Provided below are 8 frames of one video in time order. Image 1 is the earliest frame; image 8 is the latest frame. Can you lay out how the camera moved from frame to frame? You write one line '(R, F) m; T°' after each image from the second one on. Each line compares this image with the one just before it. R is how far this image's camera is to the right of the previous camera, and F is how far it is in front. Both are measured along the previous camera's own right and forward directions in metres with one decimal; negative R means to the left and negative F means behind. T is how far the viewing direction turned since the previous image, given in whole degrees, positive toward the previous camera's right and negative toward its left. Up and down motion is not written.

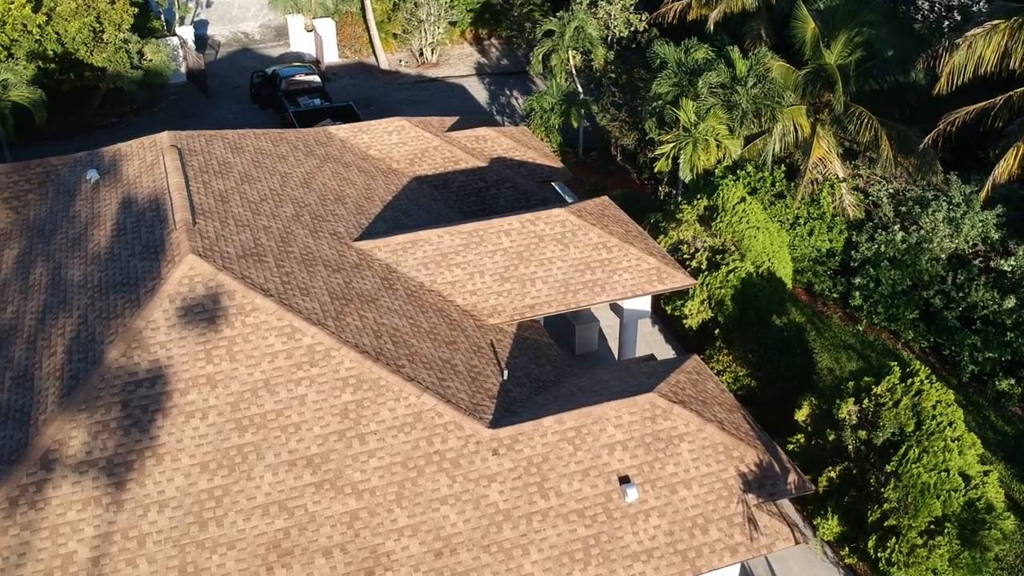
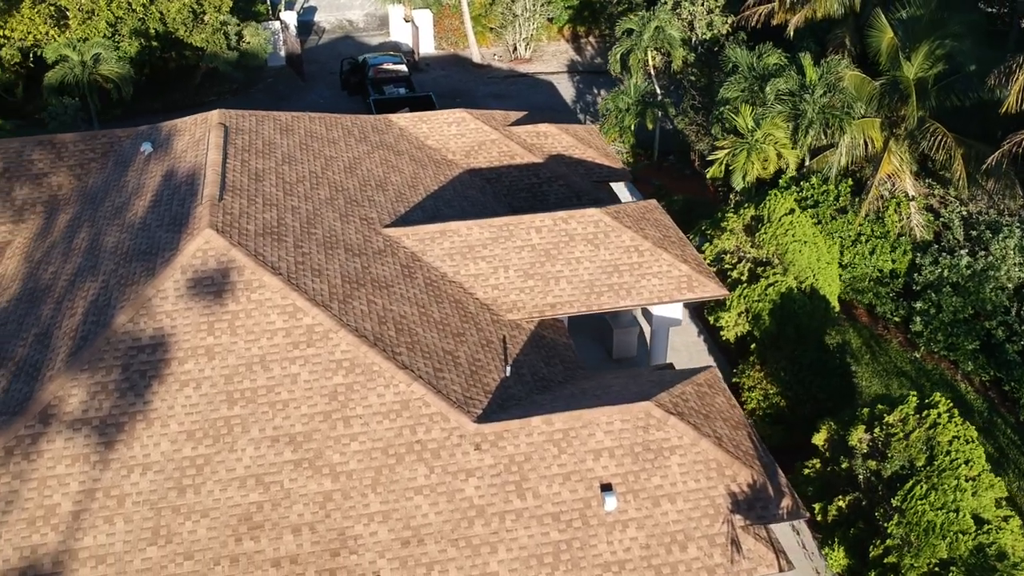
(+1.9, +0.3) m; -7°
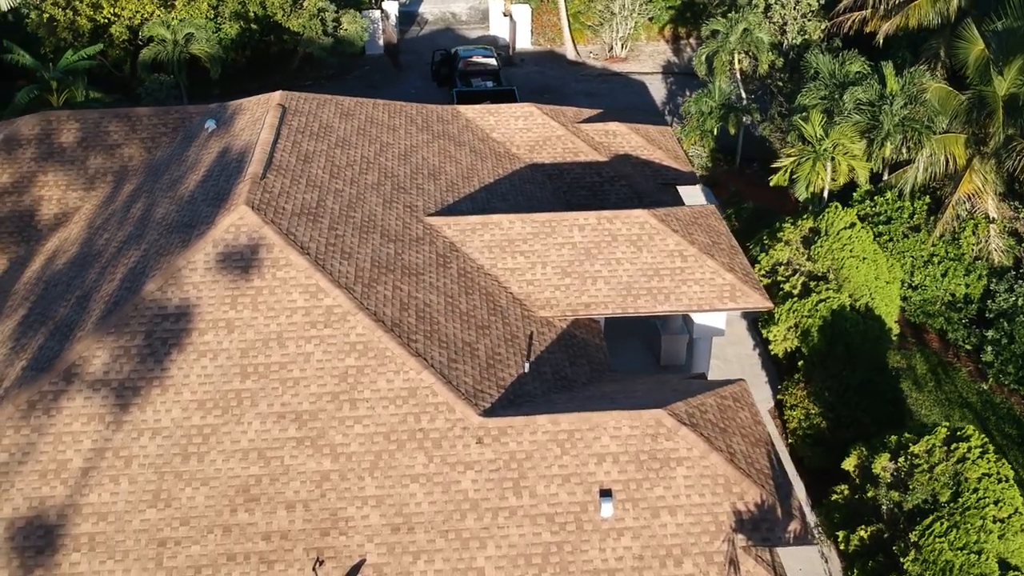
(+1.5, +0.3) m; -6°
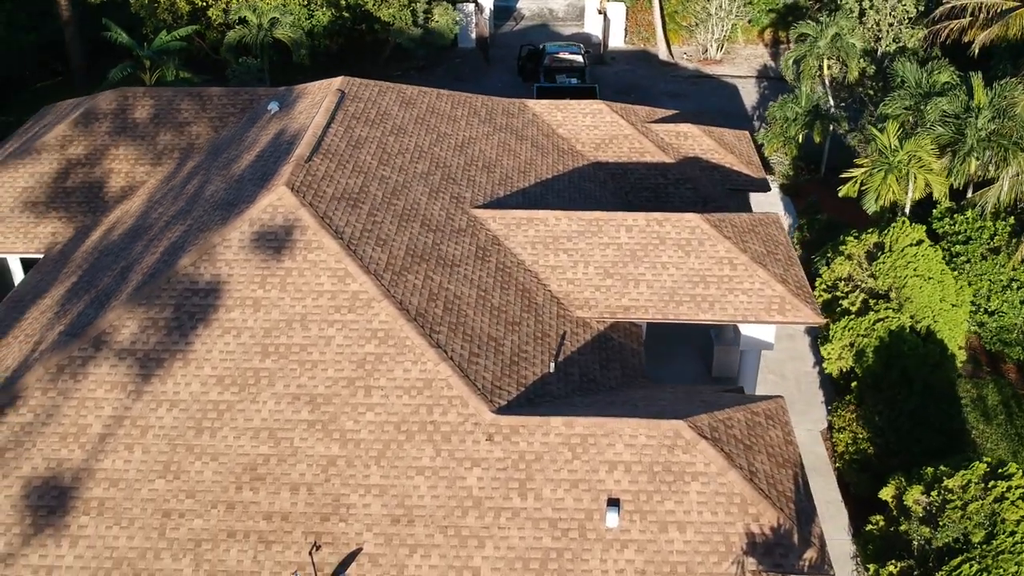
(+1.2, +0.4) m; -6°
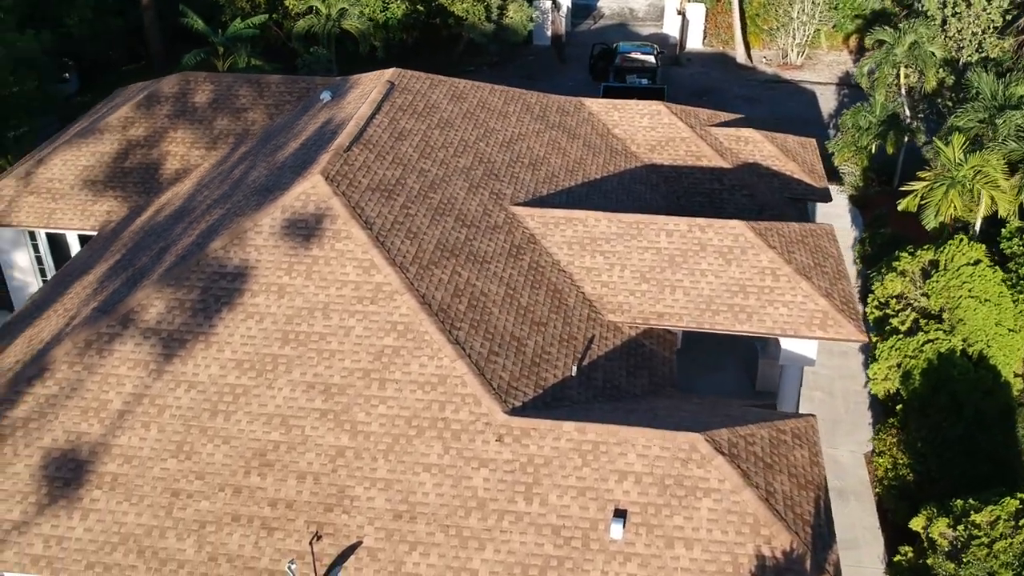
(+1.0, +0.3) m; -5°
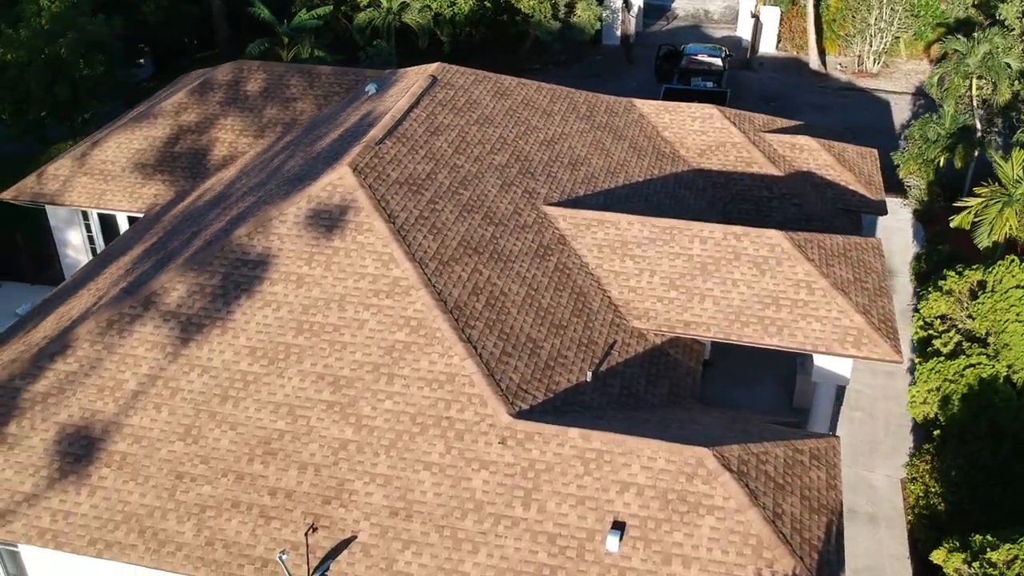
(+1.0, +0.3) m; -5°
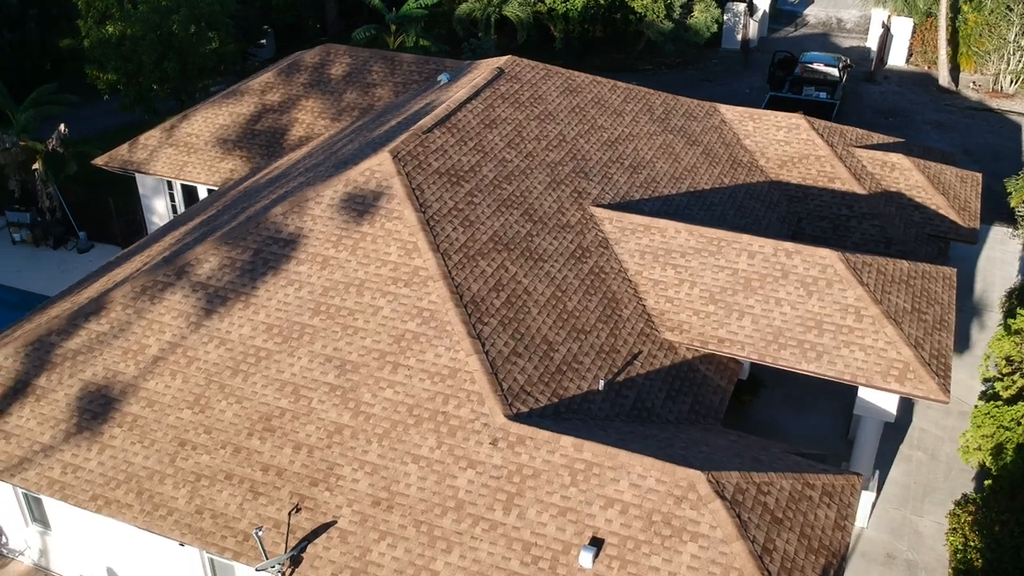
(+1.8, +0.5) m; -8°
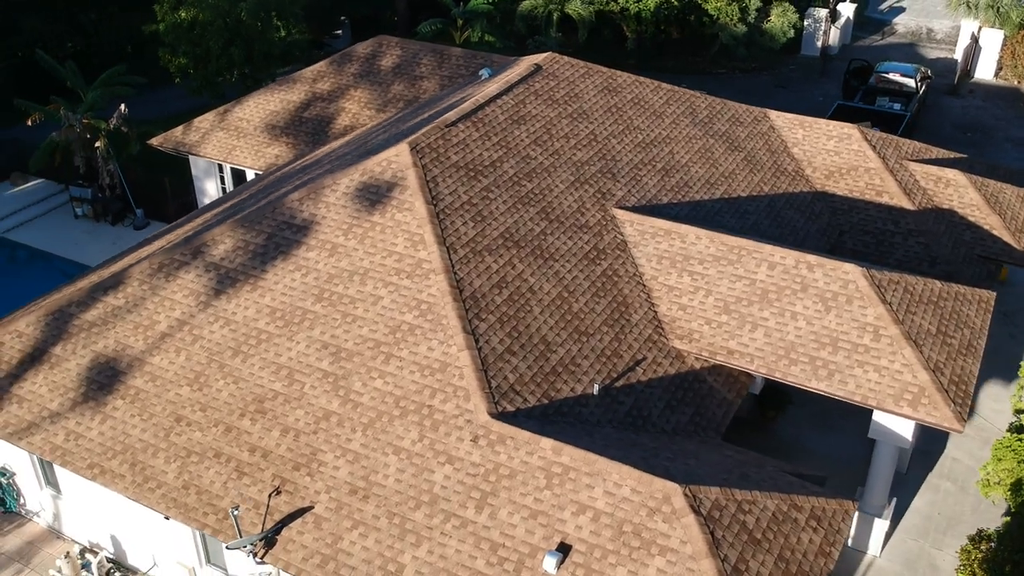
(+1.4, +0.2) m; -5°
